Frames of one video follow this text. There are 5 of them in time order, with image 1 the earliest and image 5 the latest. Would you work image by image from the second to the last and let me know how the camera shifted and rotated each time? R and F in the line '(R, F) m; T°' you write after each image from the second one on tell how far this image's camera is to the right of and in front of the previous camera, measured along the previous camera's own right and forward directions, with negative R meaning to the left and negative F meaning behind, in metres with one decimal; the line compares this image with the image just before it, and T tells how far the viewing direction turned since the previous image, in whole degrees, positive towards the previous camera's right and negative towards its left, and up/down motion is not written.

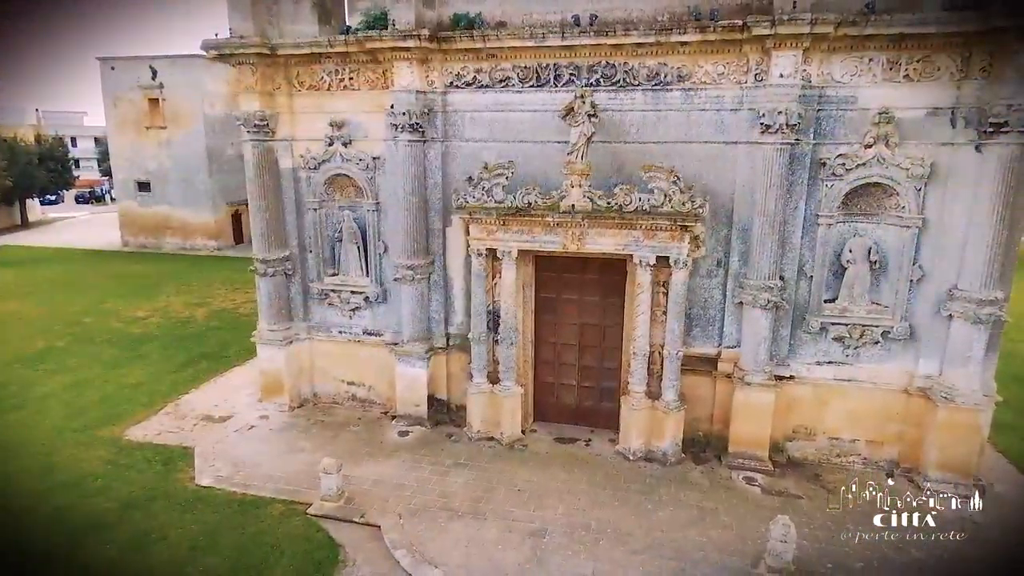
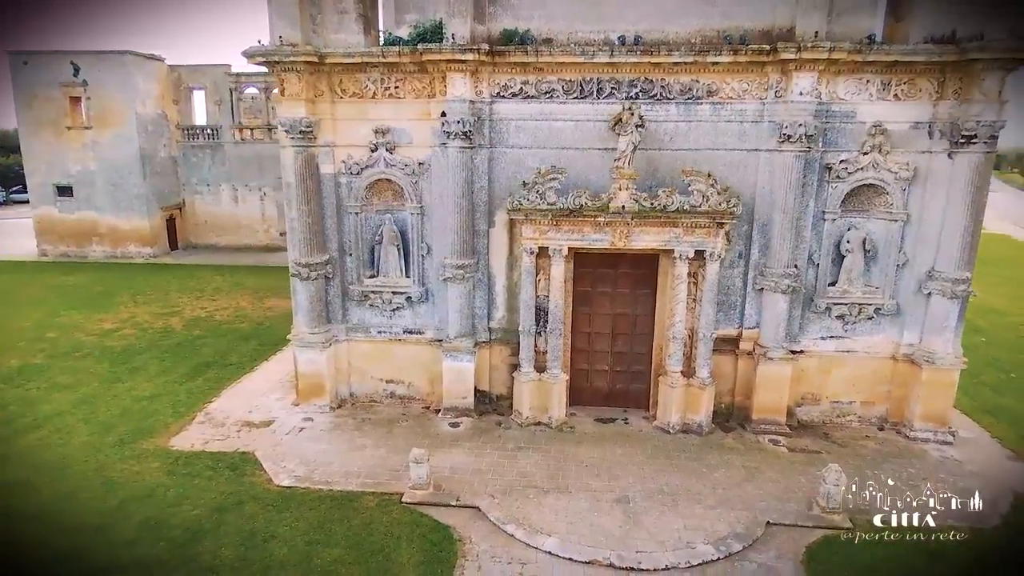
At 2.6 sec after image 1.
(-2.9, -0.7) m; +9°
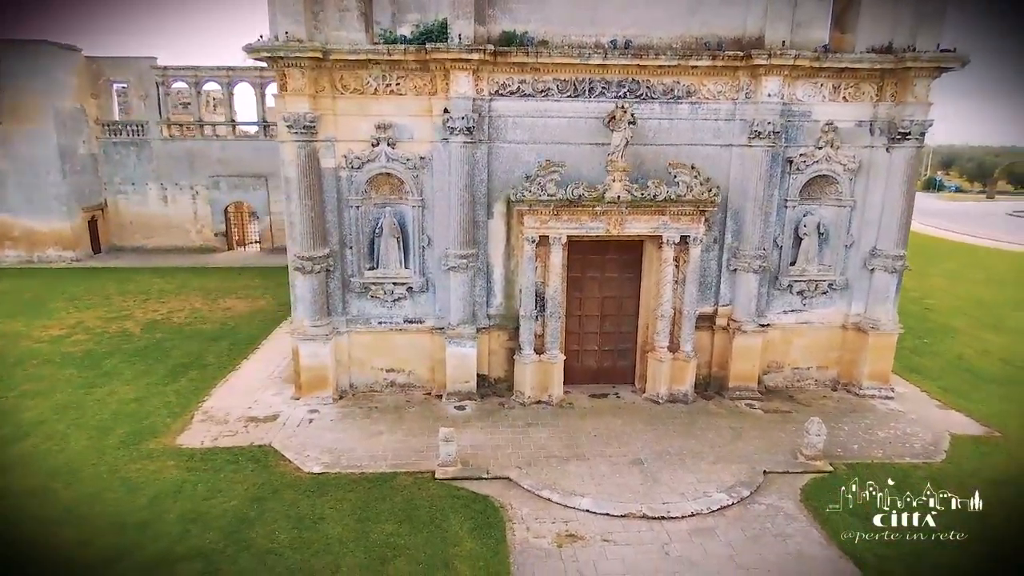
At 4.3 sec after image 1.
(-1.9, -0.6) m; +8°
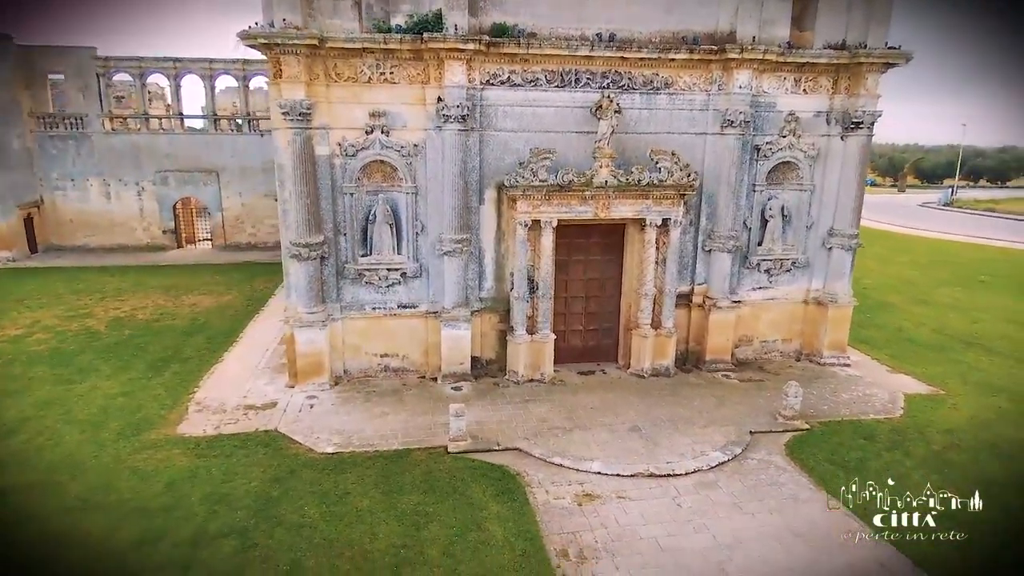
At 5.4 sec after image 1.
(-1.2, -0.4) m; +6°
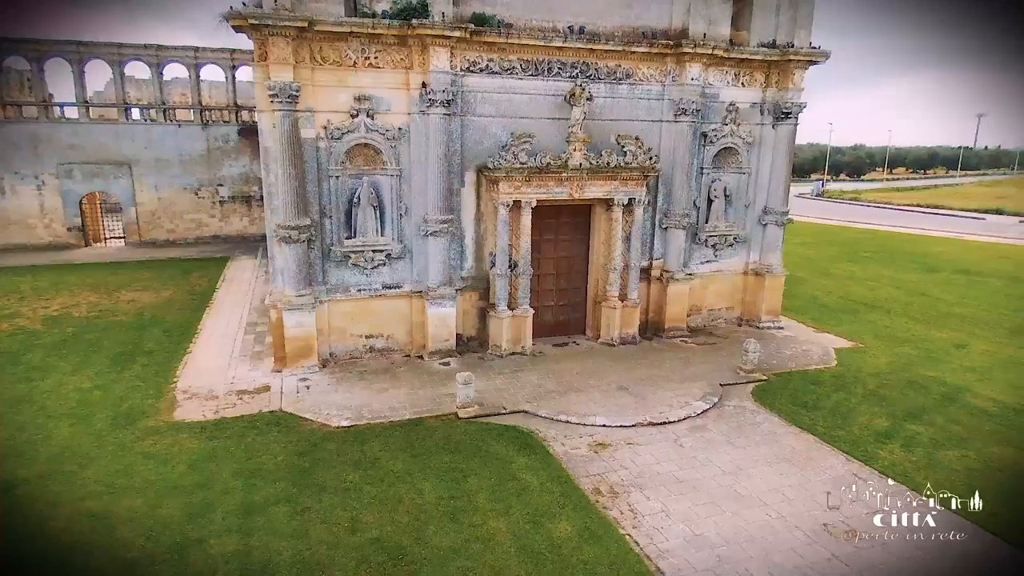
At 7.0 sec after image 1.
(-2.0, -0.6) m; +9°
